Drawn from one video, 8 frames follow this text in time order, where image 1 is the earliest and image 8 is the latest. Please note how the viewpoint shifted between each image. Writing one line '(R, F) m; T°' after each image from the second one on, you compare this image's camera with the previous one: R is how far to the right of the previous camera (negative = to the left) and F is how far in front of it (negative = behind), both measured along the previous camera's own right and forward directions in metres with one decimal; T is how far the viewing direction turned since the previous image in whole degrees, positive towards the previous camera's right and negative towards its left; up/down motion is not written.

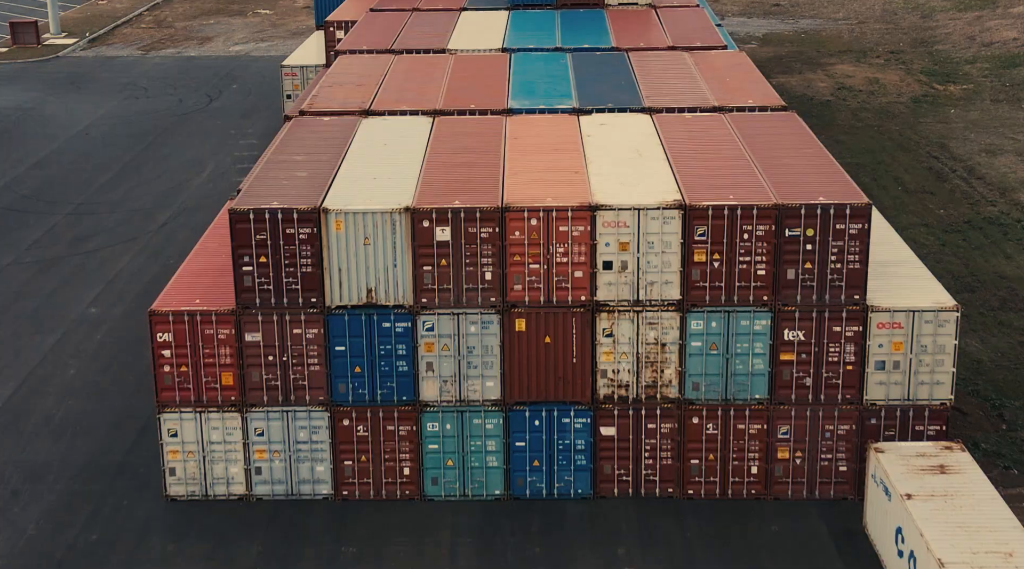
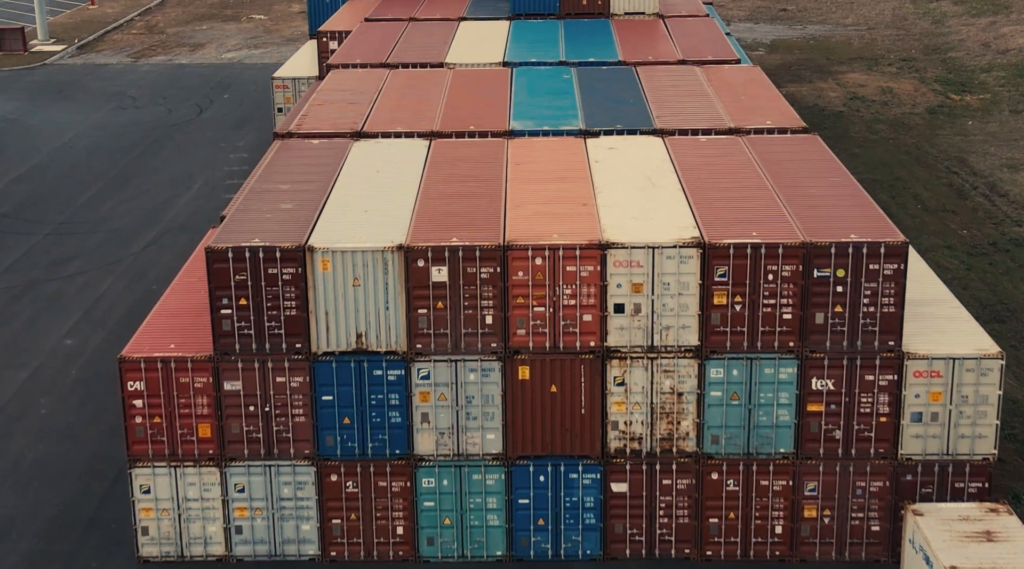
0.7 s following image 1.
(-0.1, +2.7) m; 0°
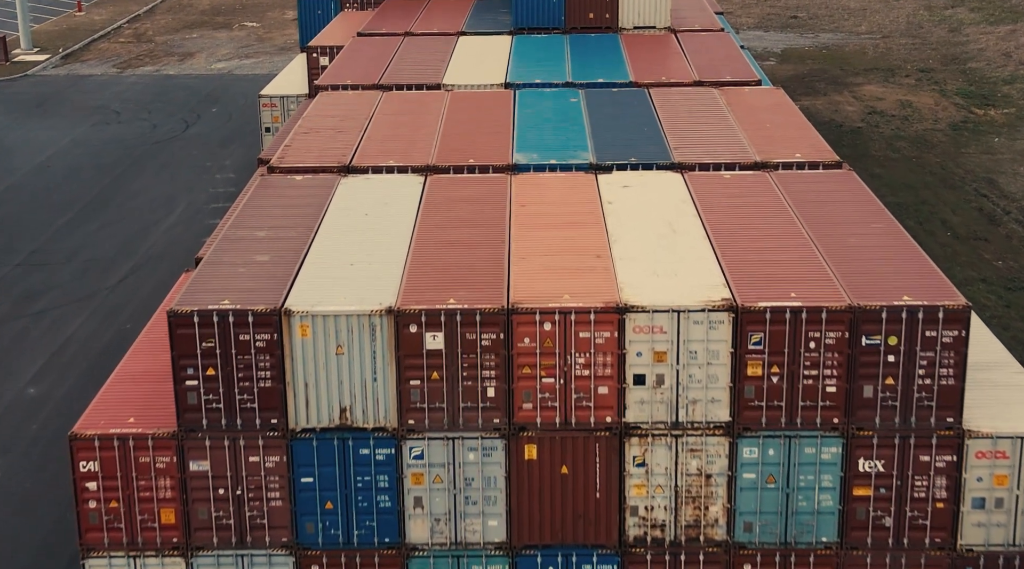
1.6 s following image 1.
(-0.1, +3.6) m; 0°
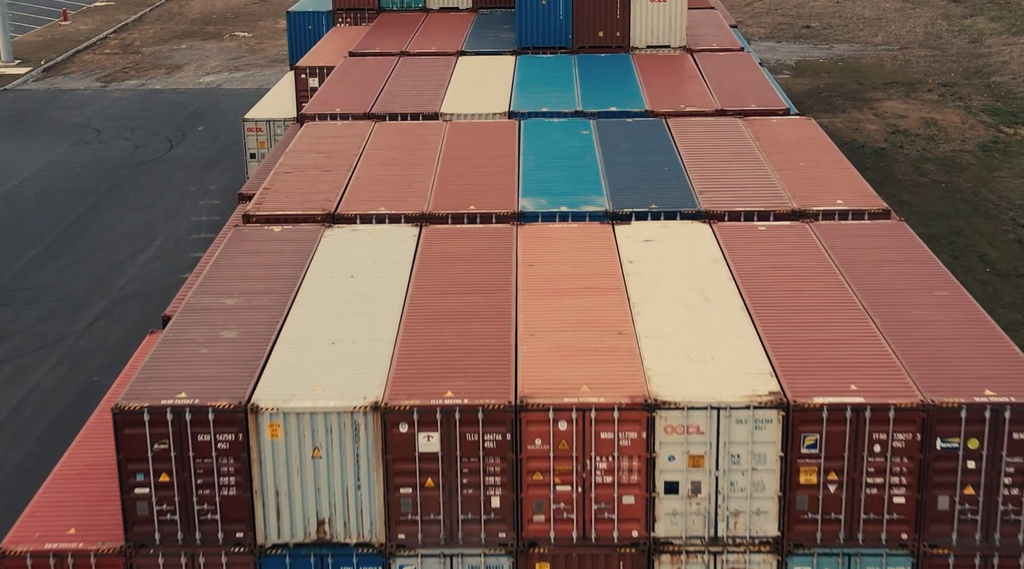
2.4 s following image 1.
(-0.1, +4.0) m; 0°
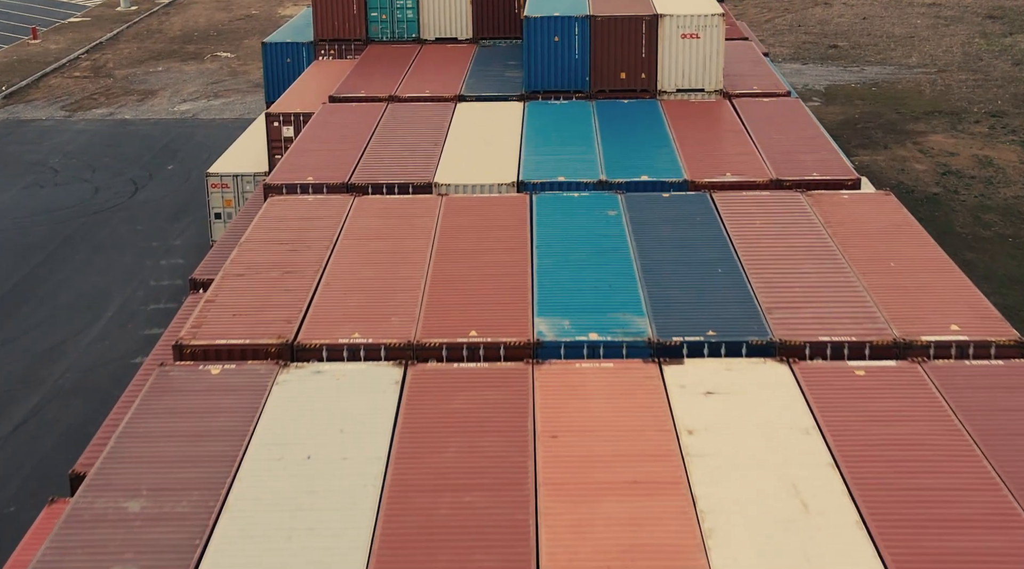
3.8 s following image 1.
(-0.3, +7.6) m; 0°
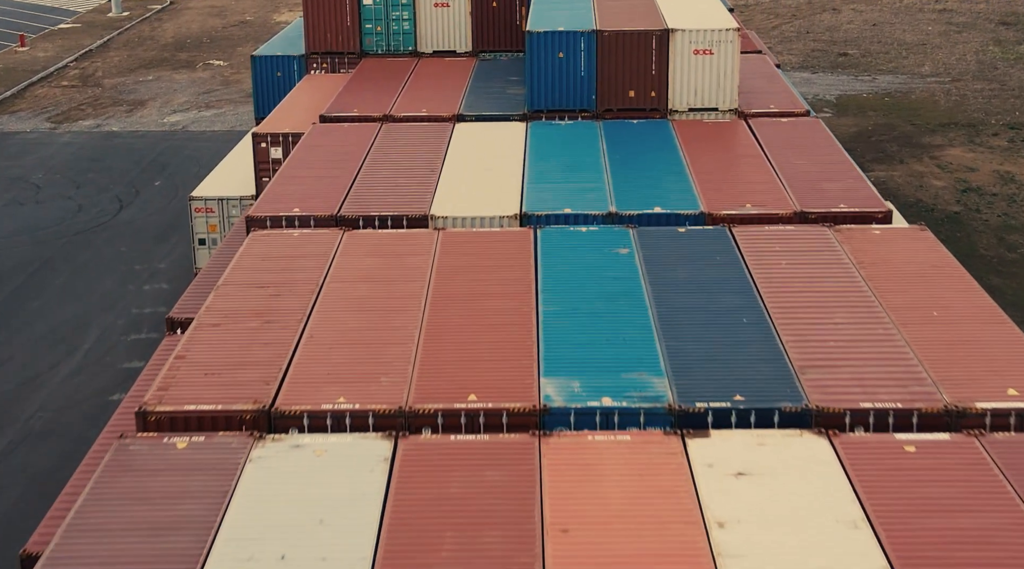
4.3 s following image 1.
(-0.1, +2.6) m; 0°
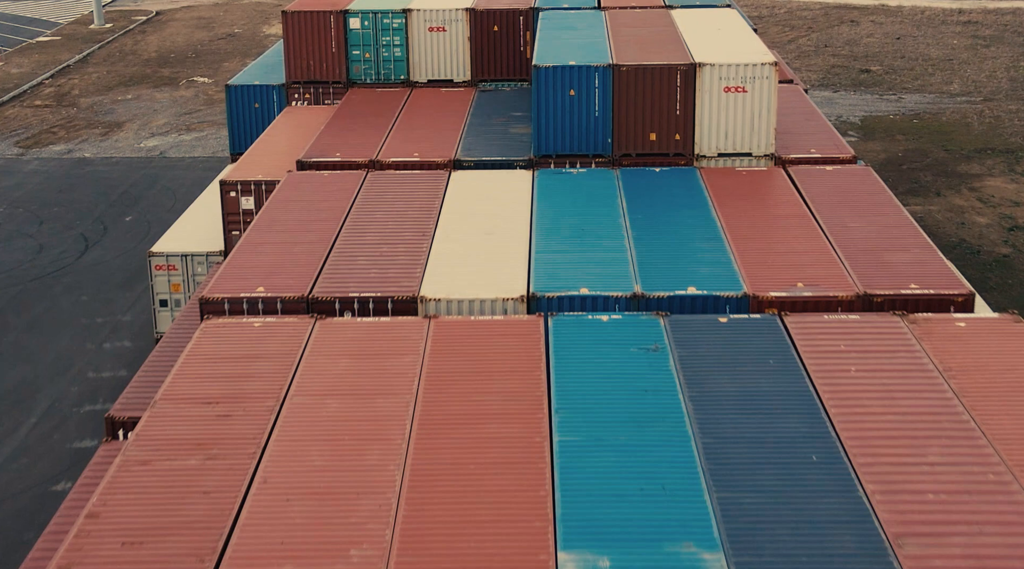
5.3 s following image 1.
(-0.1, +5.3) m; 0°
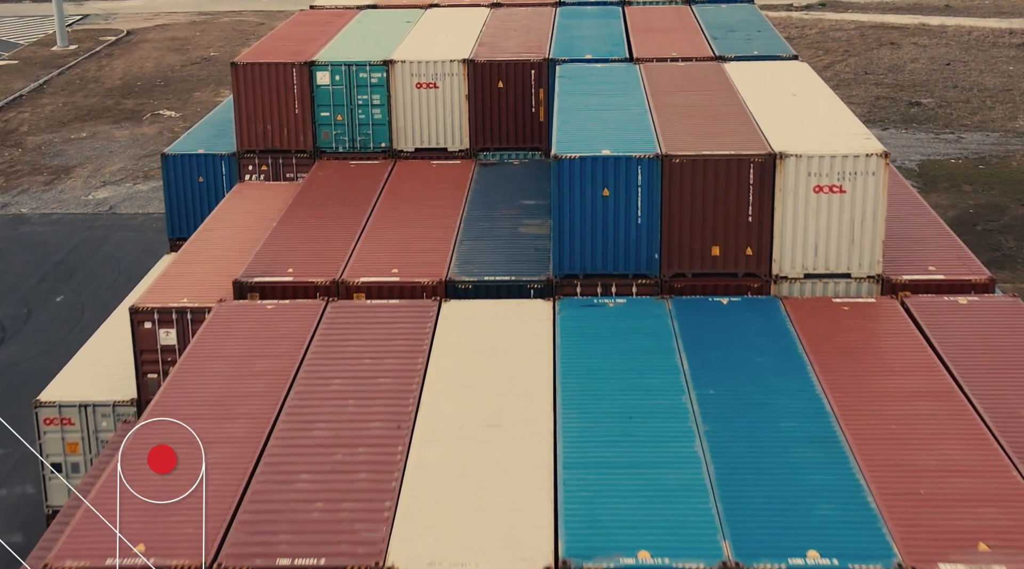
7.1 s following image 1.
(-0.2, +9.8) m; 0°
